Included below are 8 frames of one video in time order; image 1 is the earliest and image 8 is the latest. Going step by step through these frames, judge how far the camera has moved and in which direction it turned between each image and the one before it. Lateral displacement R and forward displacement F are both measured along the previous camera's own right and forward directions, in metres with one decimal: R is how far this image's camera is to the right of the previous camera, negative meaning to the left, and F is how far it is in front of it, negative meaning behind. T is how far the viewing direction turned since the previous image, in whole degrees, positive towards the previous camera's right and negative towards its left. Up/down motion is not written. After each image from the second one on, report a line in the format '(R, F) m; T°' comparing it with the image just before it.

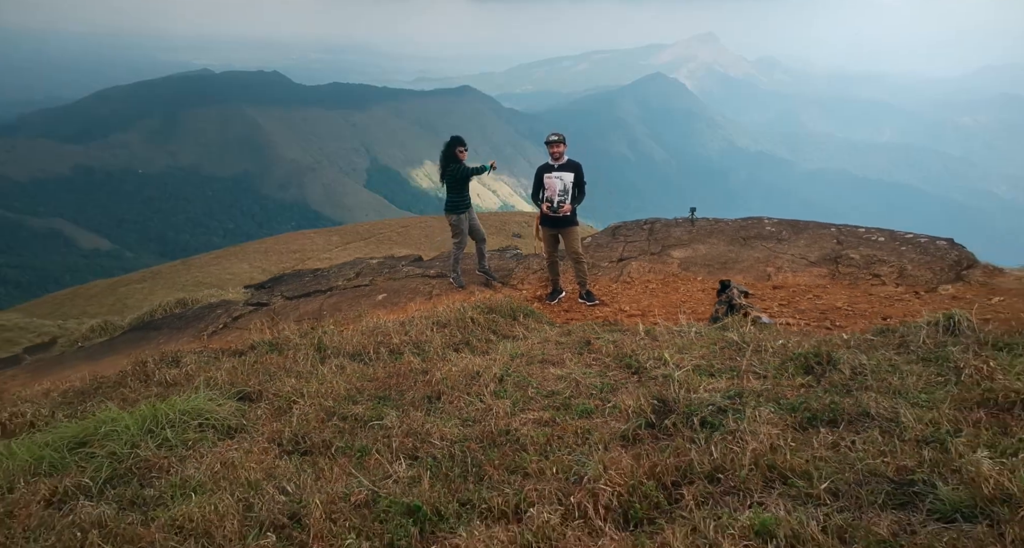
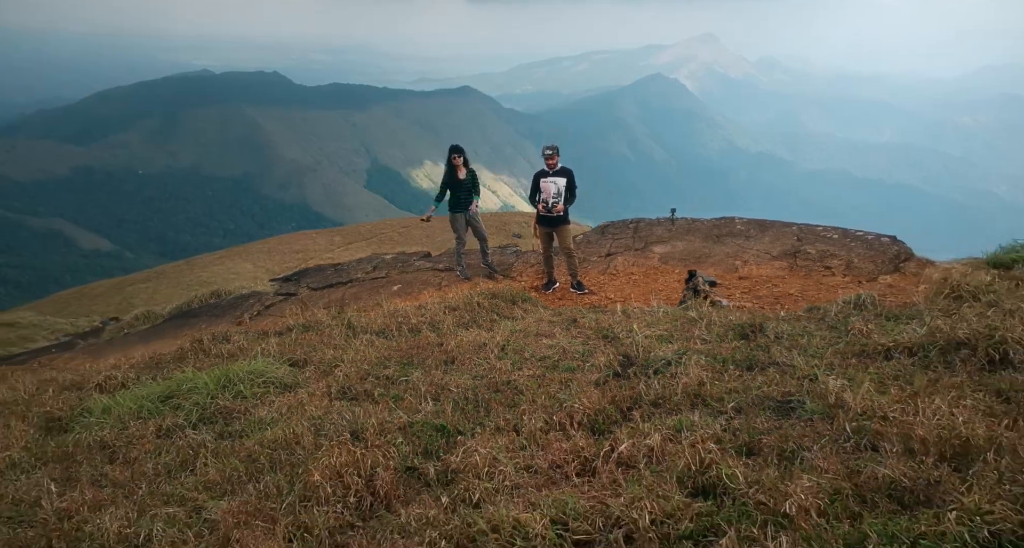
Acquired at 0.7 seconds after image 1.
(0.0, -1.4) m; 0°
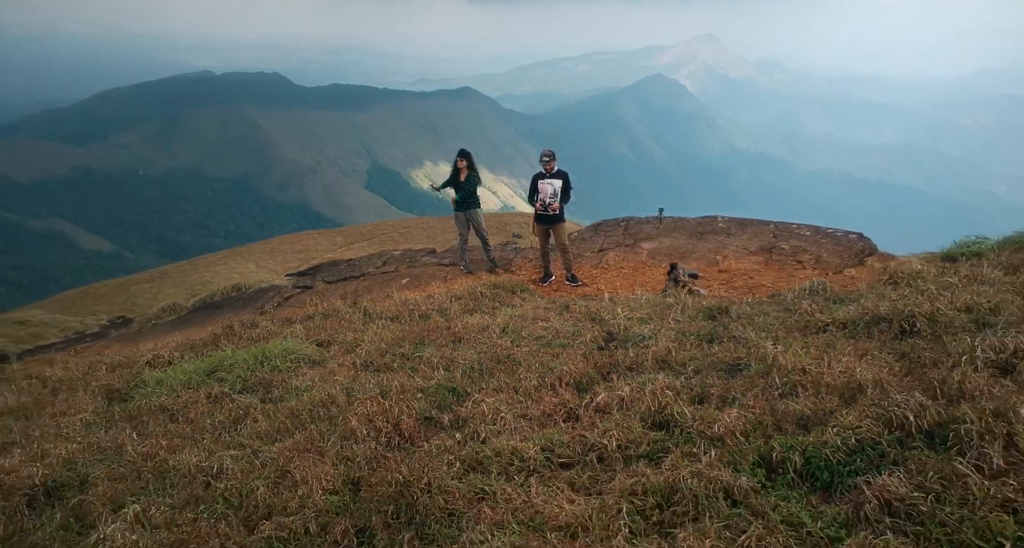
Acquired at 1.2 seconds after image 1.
(0.0, -1.0) m; 0°
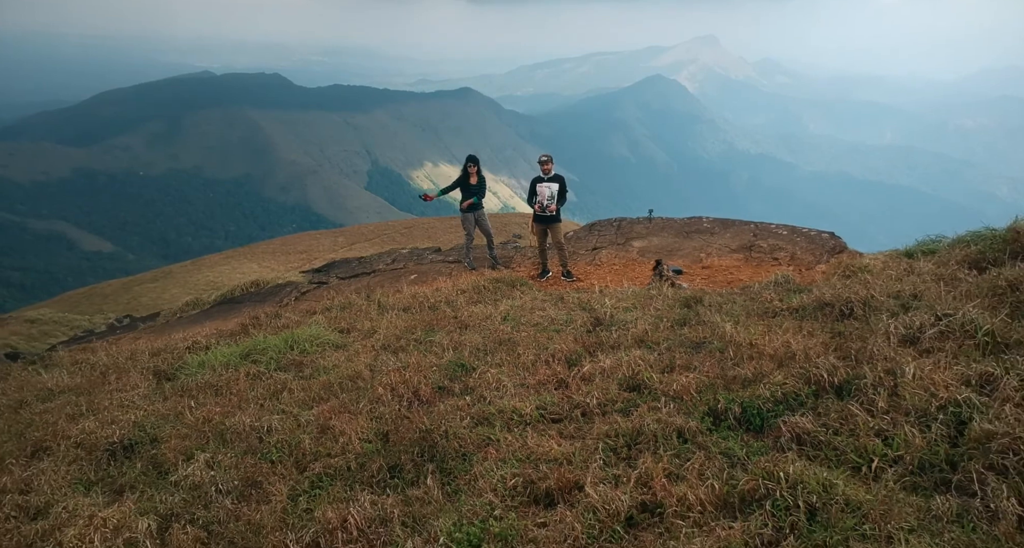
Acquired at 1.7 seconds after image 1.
(0.0, -1.0) m; 0°
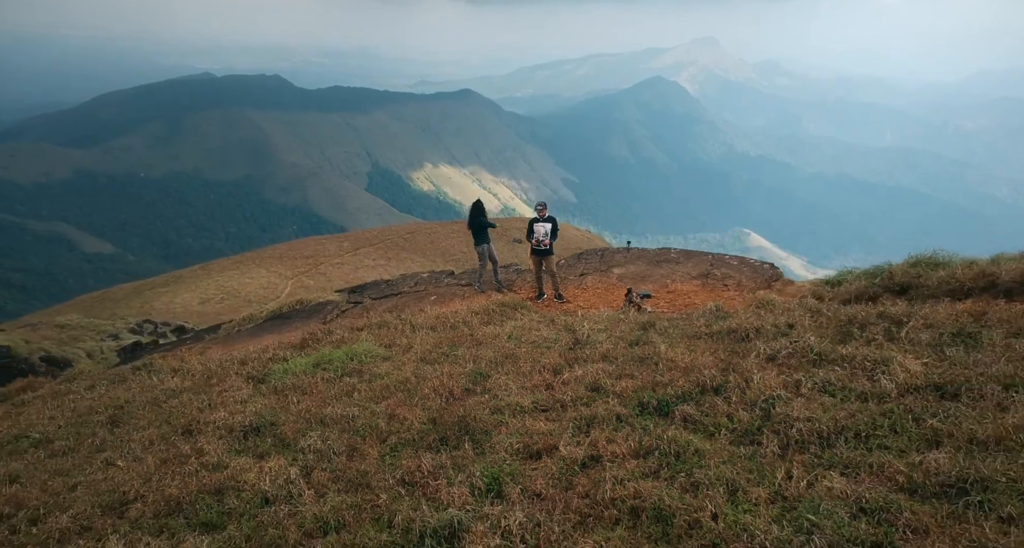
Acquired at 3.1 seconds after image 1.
(0.0, -3.1) m; 0°
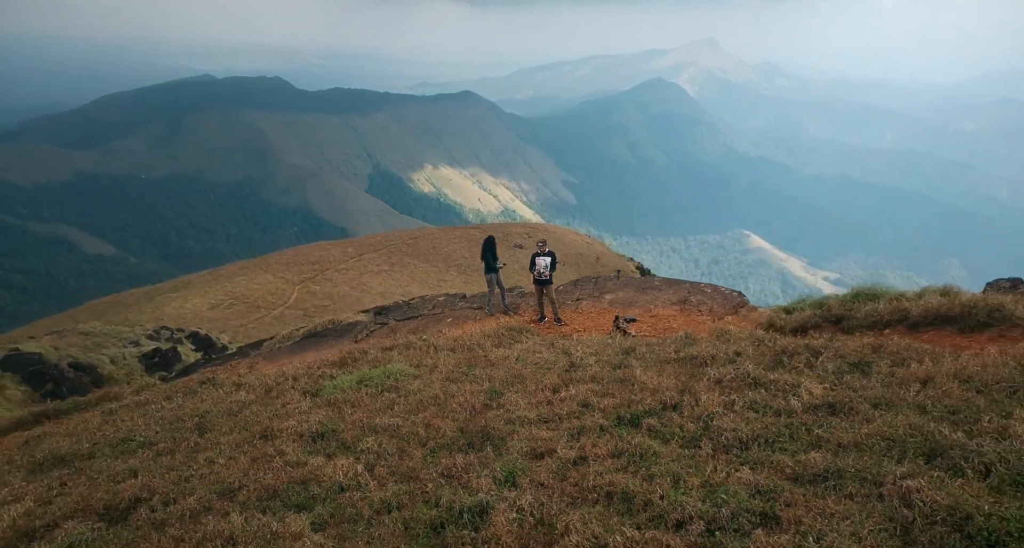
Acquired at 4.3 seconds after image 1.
(-0.2, -2.7) m; 0°
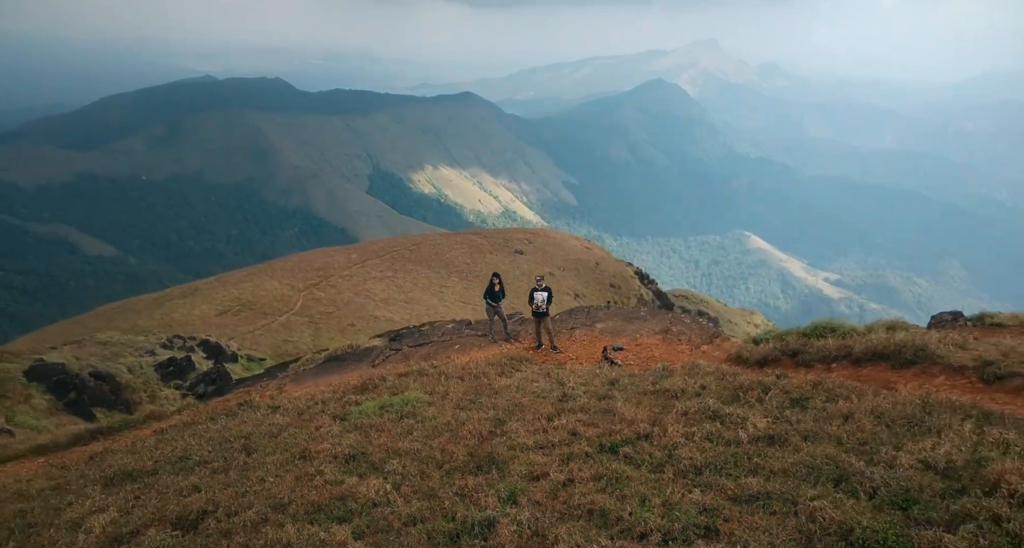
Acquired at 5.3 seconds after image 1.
(0.0, -2.3) m; 0°
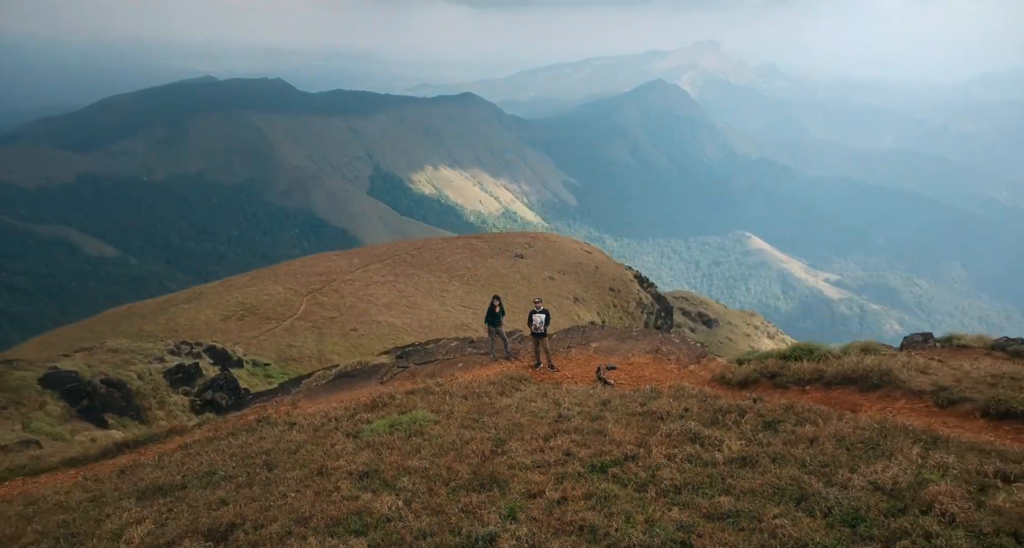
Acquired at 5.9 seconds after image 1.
(0.0, -1.4) m; 0°
